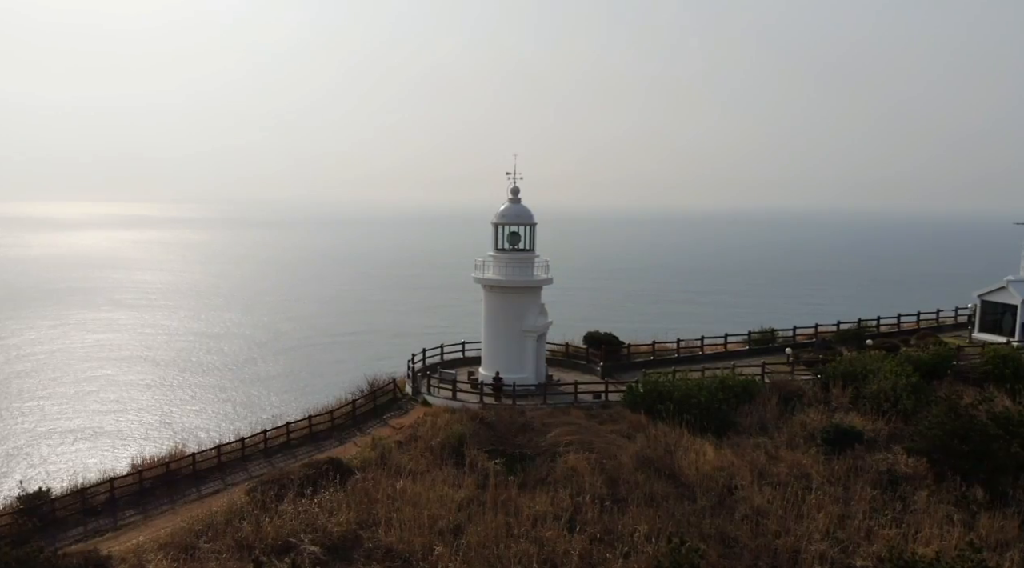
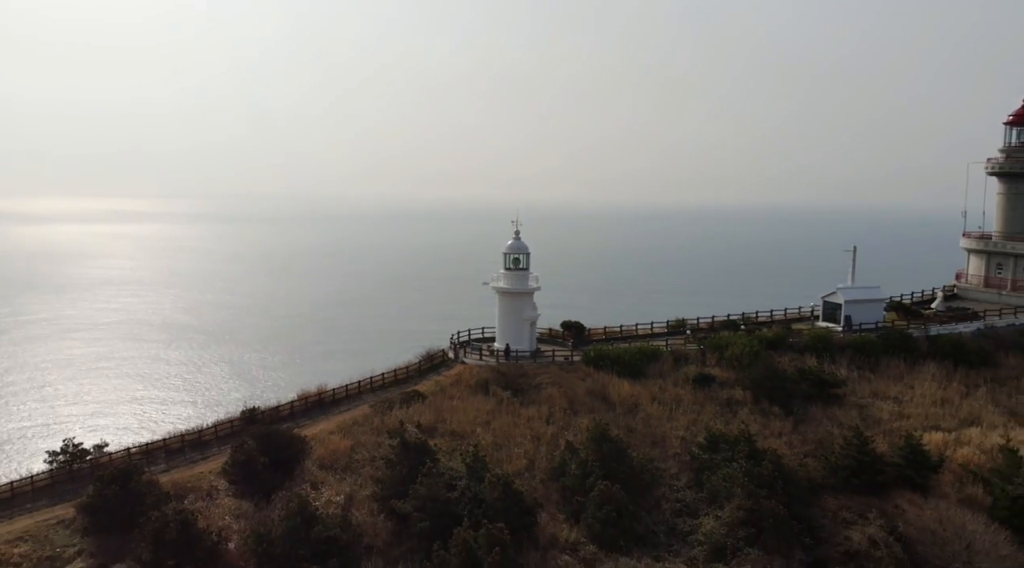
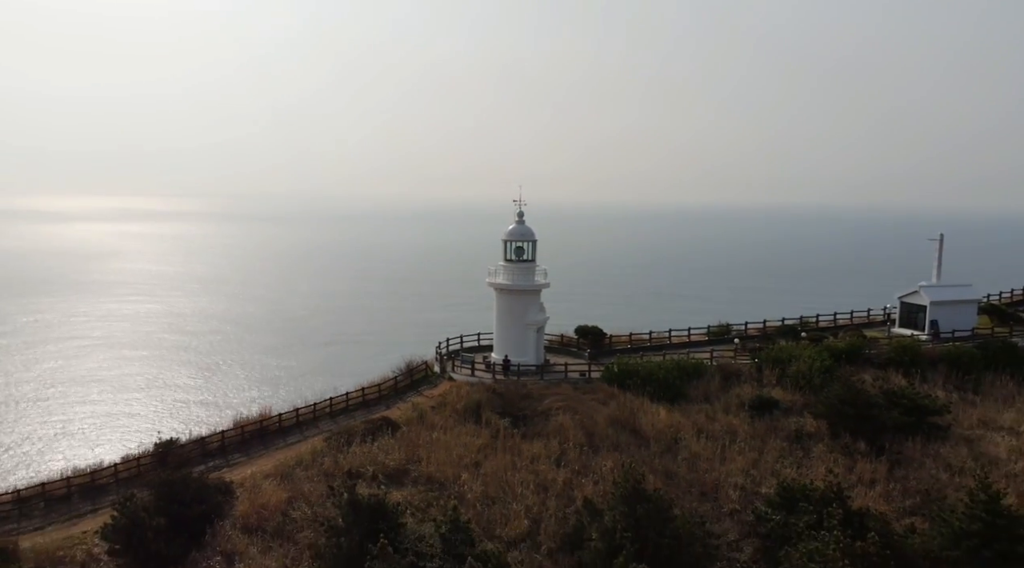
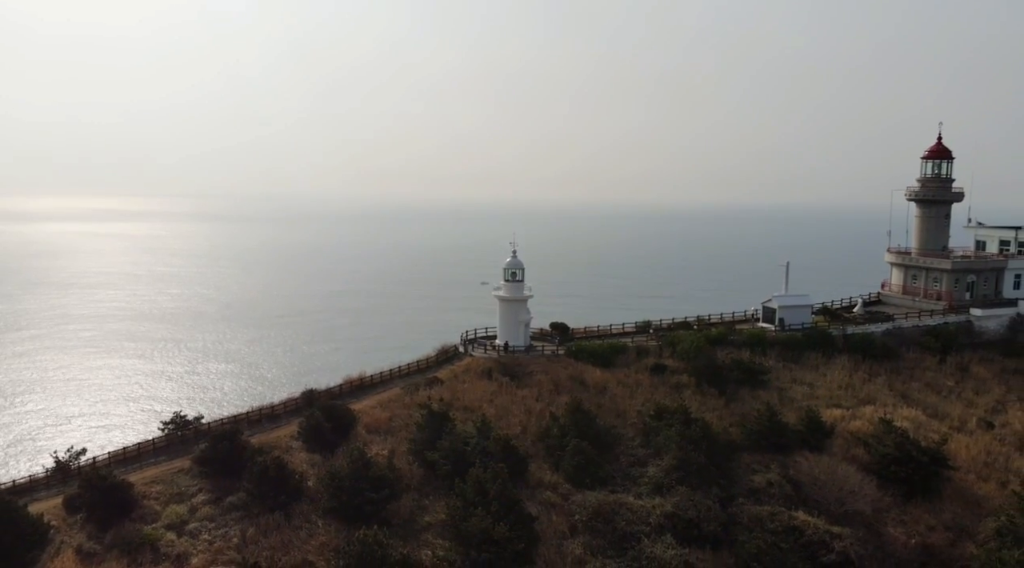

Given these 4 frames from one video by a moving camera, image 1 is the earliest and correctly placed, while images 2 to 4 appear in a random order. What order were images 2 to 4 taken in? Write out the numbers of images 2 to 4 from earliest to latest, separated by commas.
3, 2, 4
